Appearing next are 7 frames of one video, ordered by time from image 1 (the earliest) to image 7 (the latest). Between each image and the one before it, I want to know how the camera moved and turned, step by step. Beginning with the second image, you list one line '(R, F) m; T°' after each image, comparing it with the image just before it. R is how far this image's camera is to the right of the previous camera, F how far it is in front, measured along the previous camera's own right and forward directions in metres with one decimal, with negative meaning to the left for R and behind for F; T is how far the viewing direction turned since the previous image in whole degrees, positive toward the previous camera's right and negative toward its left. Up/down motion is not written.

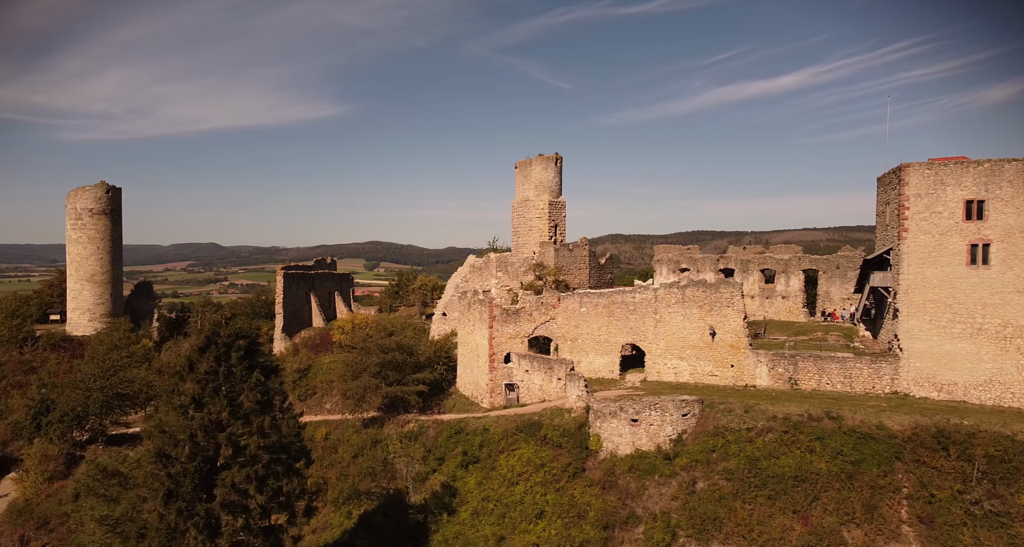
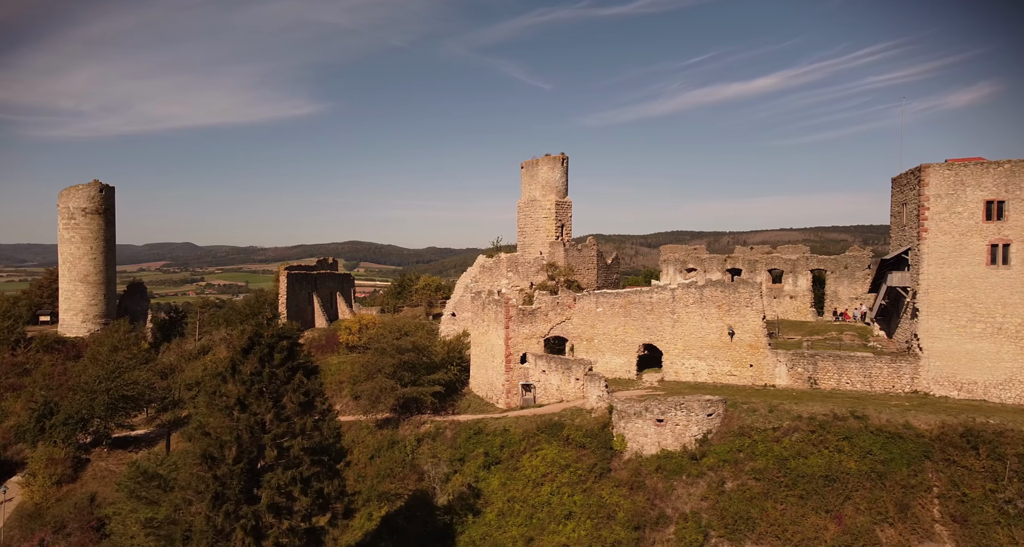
(-0.6, +0.1) m; 0°
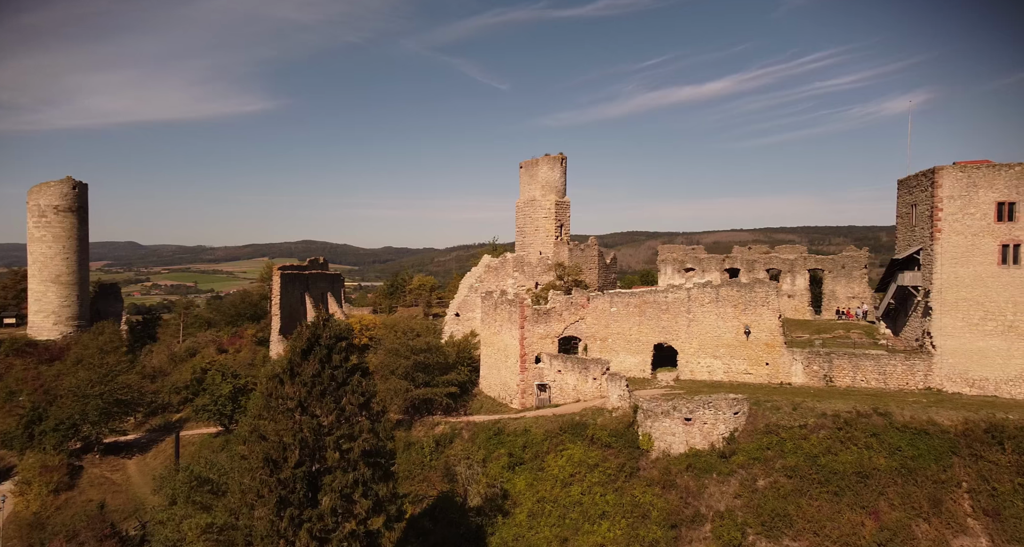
(-0.9, +0.1) m; +2°
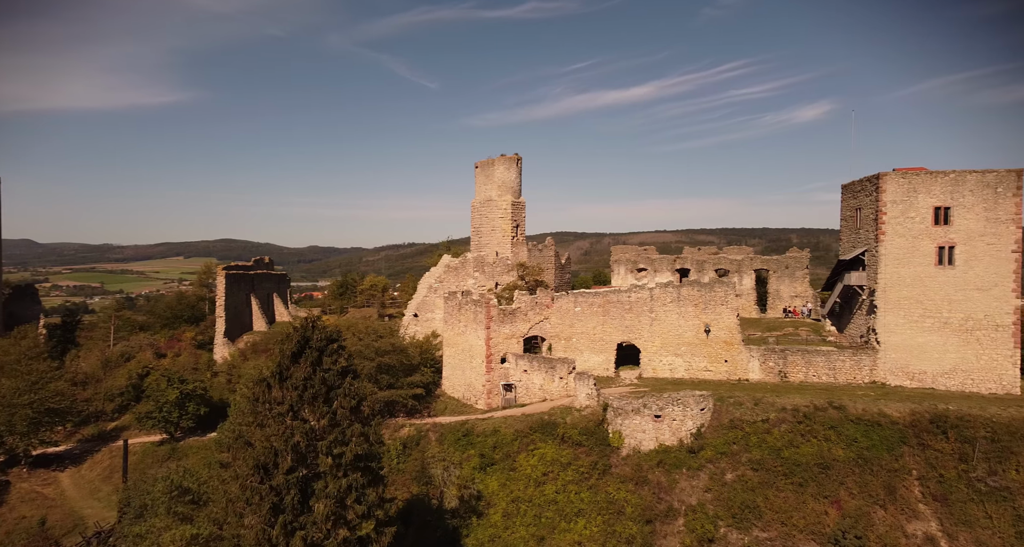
(-0.5, +0.1) m; +5°
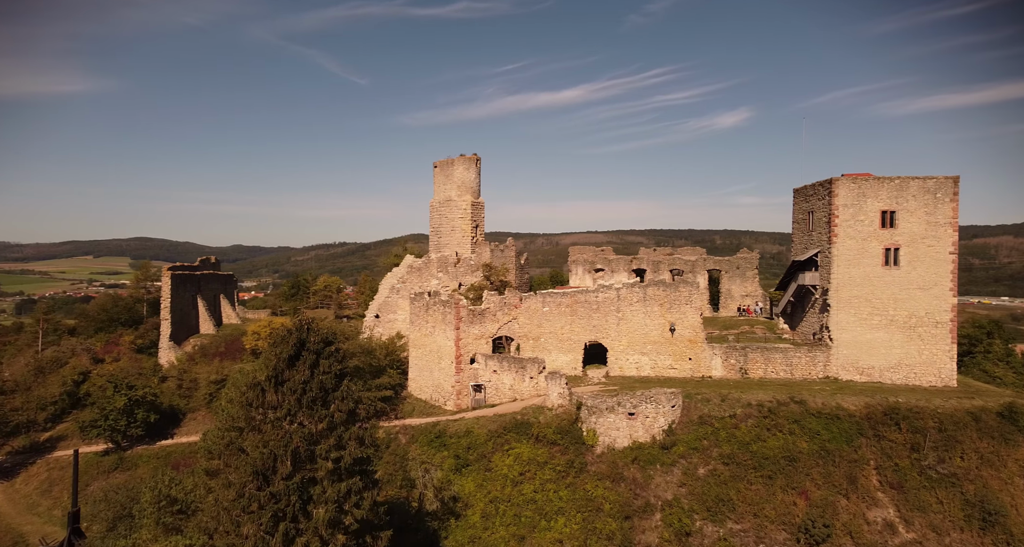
(-0.5, 0.0) m; +5°
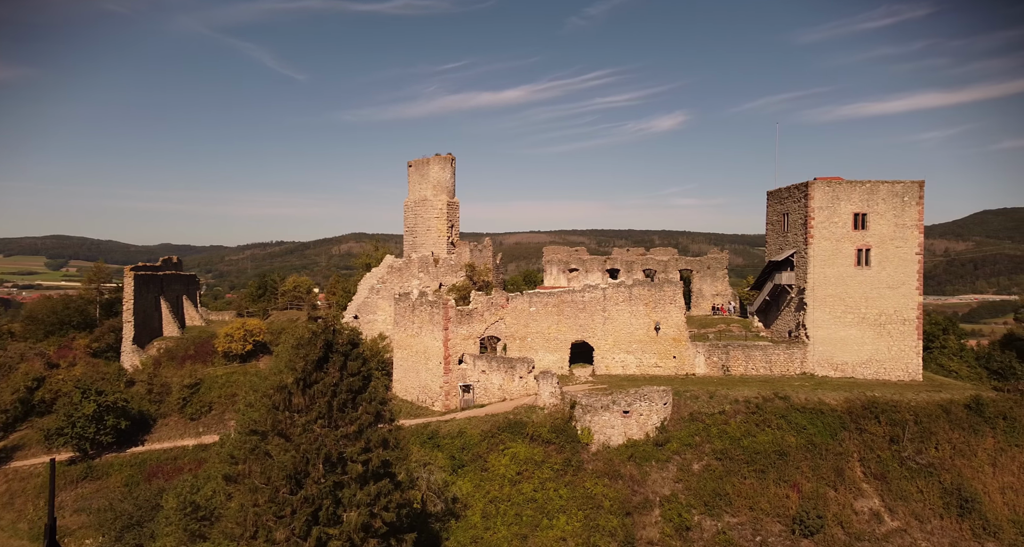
(-0.7, 0.0) m; +4°
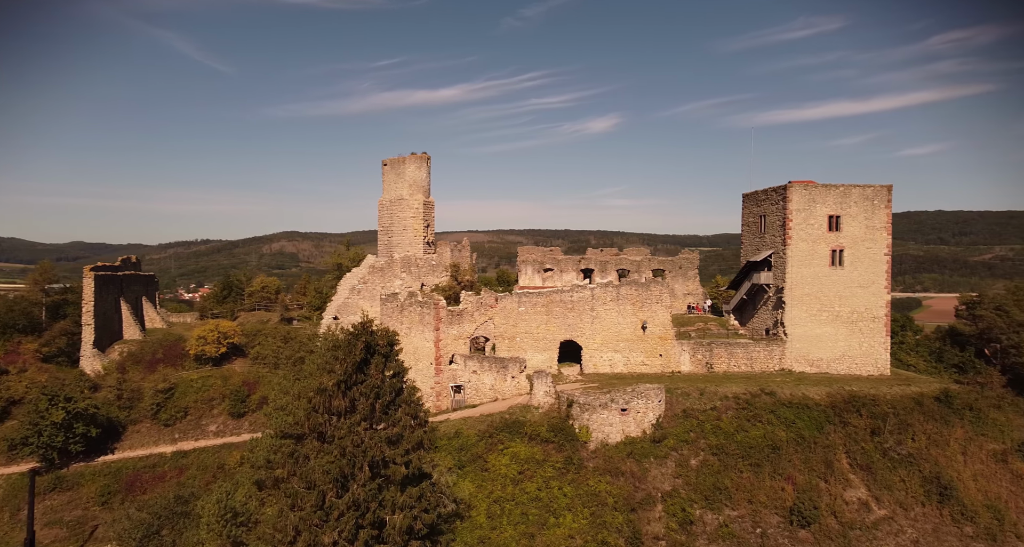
(-0.8, -0.1) m; +4°
